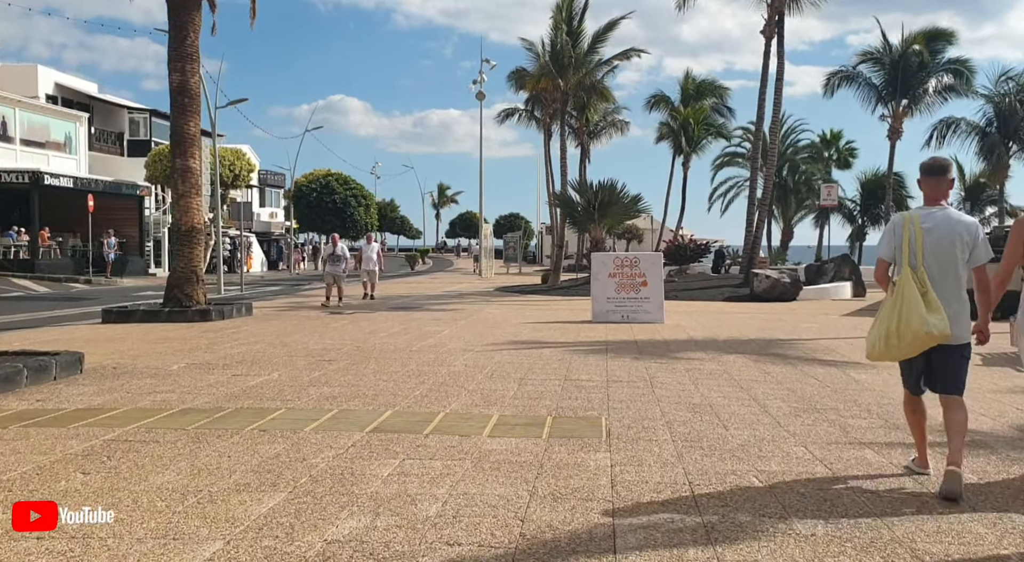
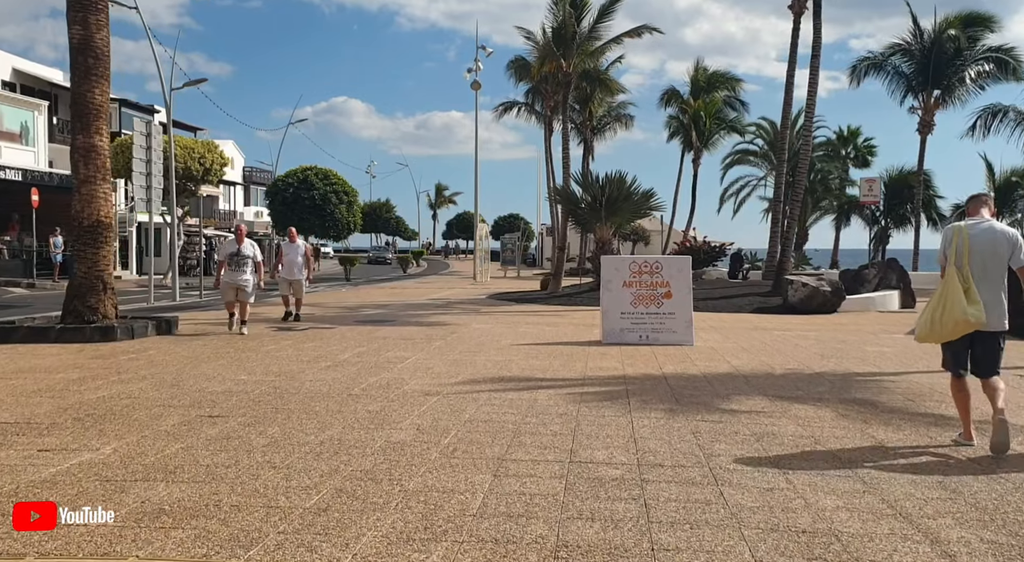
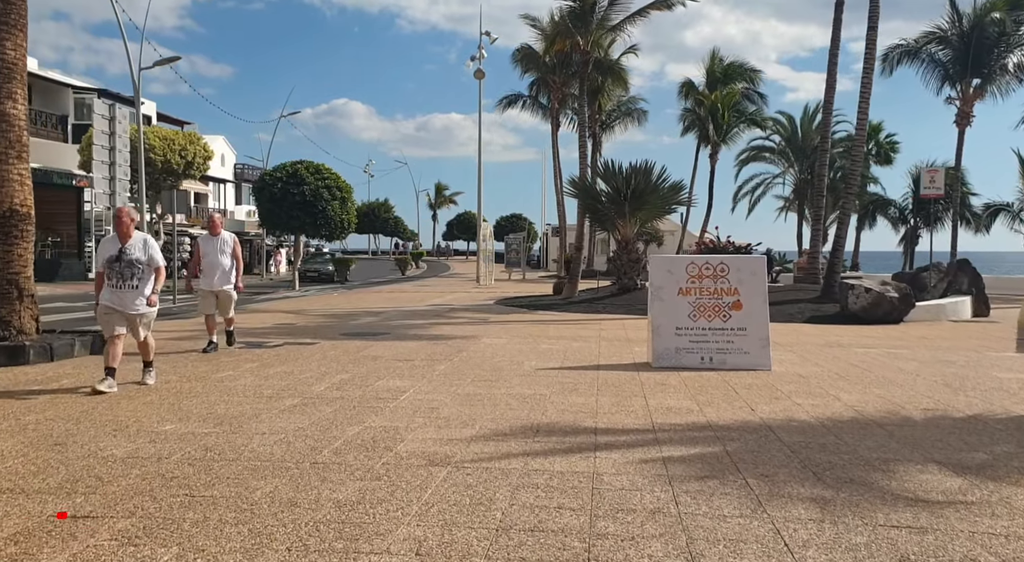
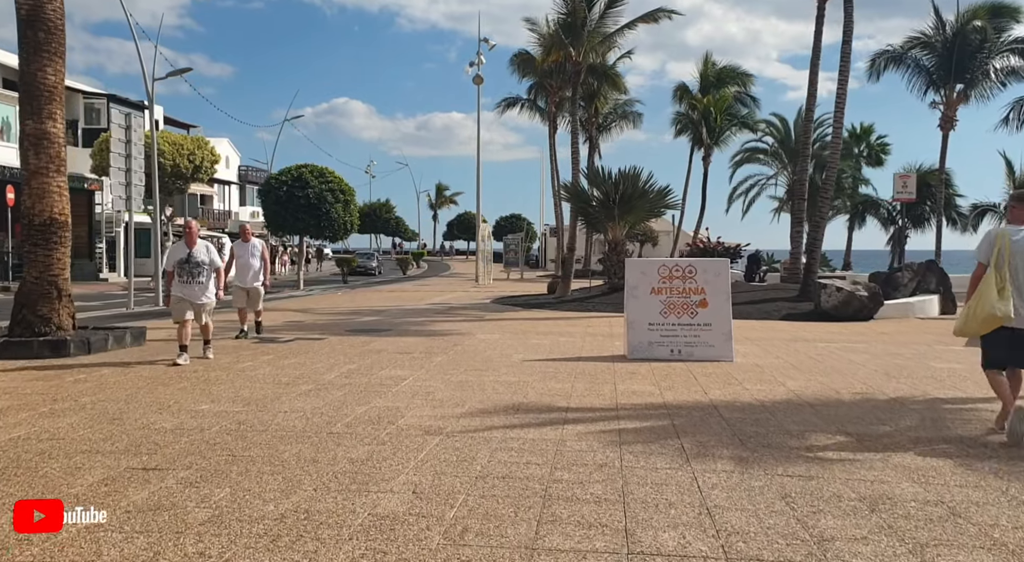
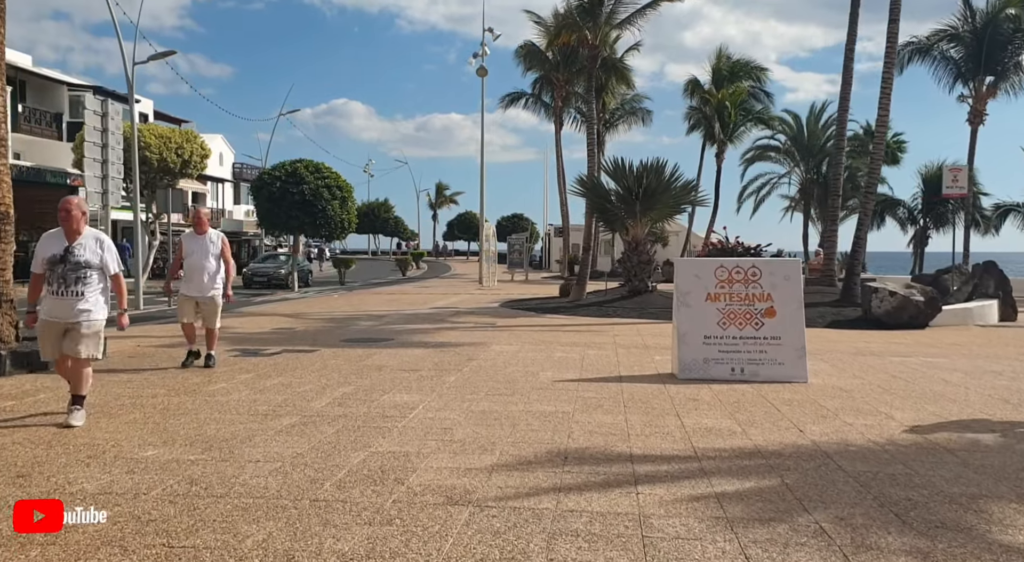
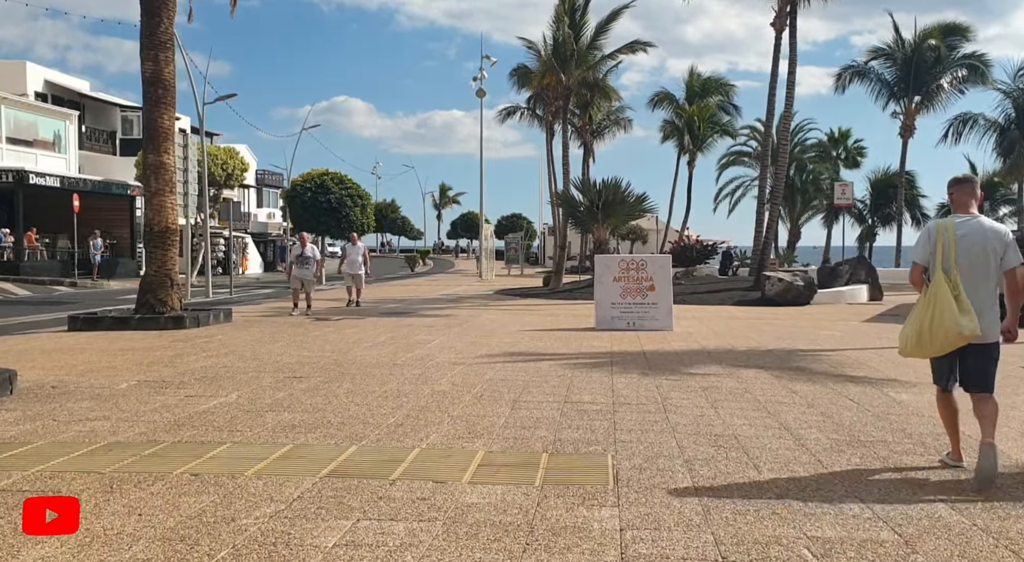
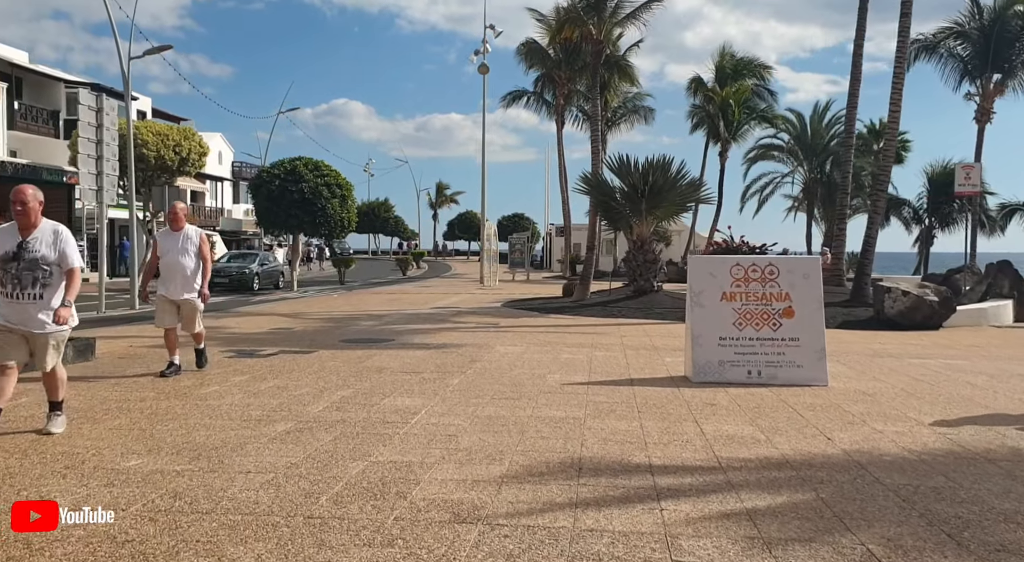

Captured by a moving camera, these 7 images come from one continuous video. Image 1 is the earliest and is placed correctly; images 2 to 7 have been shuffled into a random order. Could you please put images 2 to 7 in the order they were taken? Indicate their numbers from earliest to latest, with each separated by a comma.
6, 2, 4, 3, 5, 7
